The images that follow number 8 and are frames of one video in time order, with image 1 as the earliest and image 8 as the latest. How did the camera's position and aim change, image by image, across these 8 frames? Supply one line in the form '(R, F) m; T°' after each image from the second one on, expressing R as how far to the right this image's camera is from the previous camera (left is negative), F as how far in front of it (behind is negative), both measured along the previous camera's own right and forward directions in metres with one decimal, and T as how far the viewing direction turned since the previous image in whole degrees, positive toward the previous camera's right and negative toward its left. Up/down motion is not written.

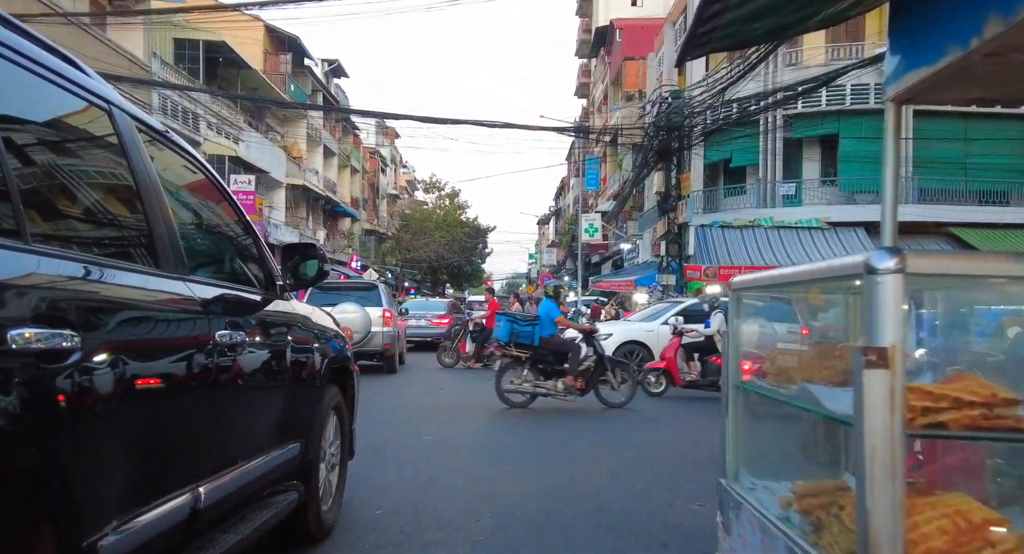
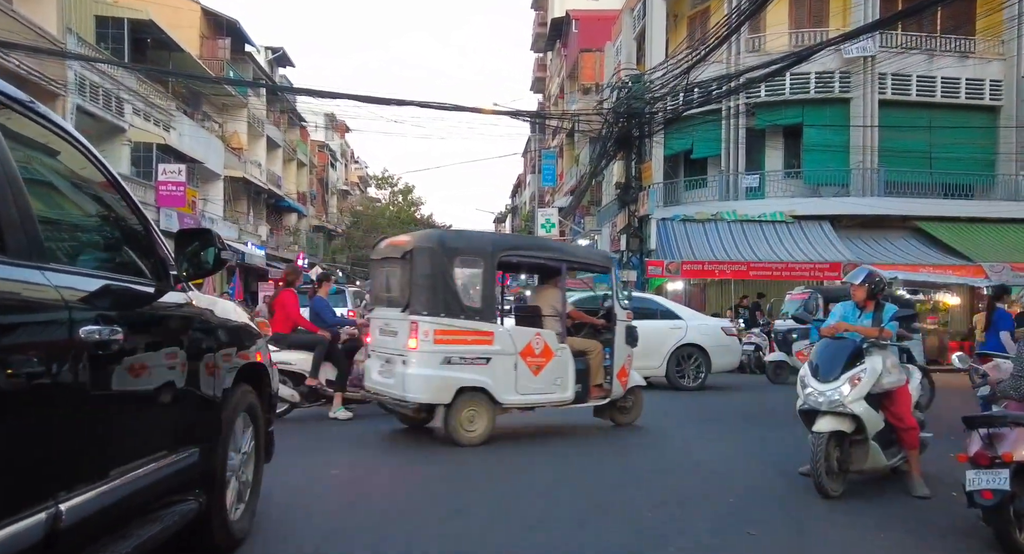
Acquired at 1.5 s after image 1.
(+0.2, +1.3) m; +3°
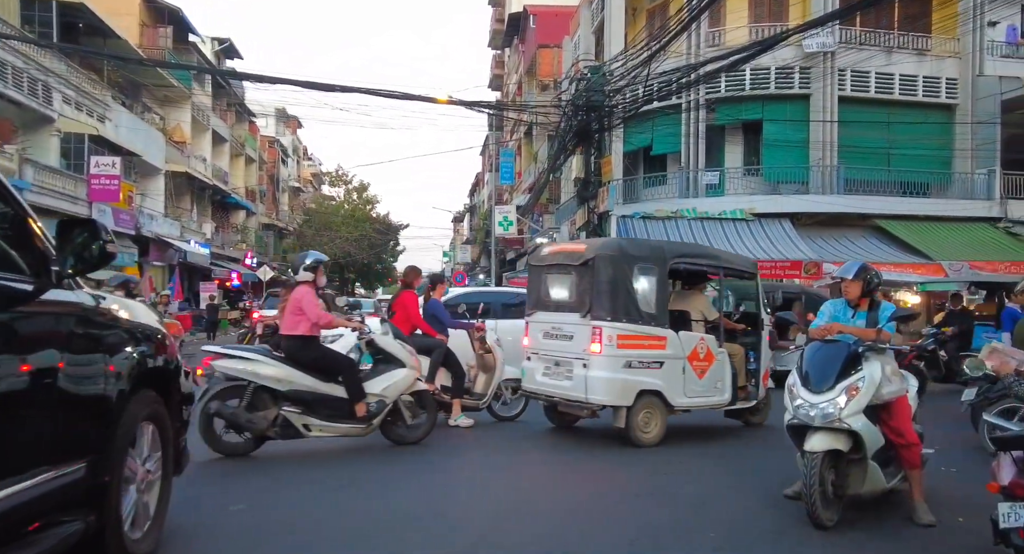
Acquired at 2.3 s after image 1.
(+0.1, +0.8) m; +3°
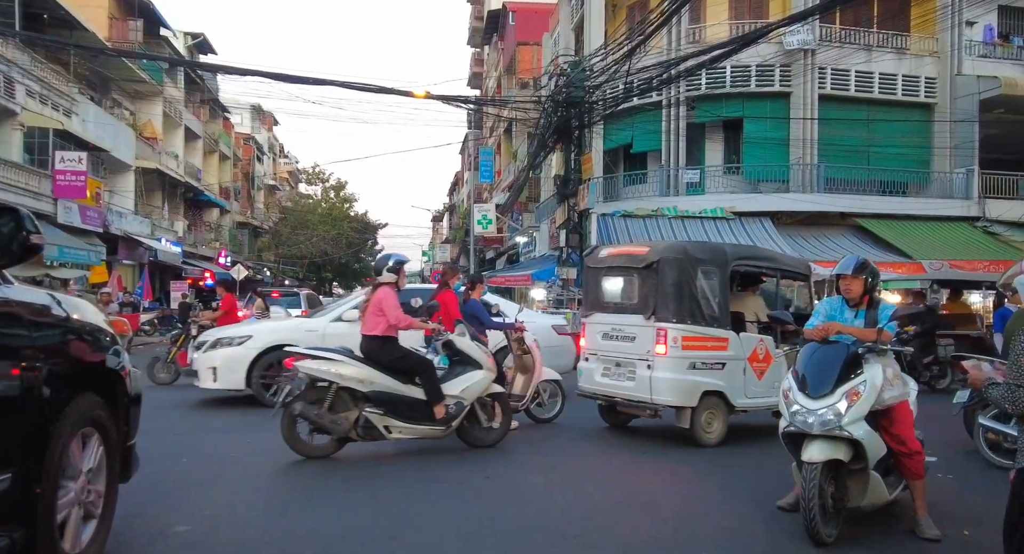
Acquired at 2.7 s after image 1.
(0.0, +0.3) m; +2°
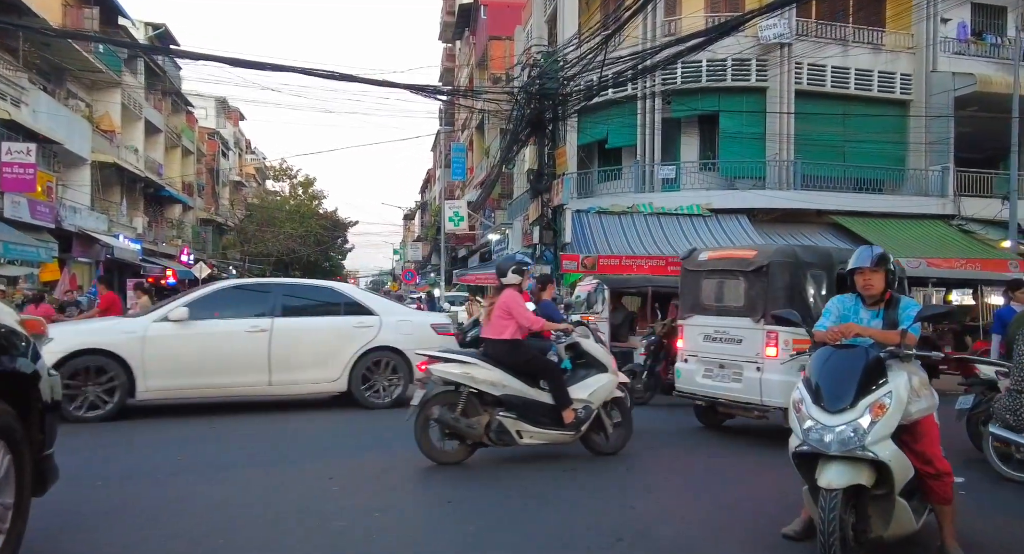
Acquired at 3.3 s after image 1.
(0.0, +0.6) m; +2°
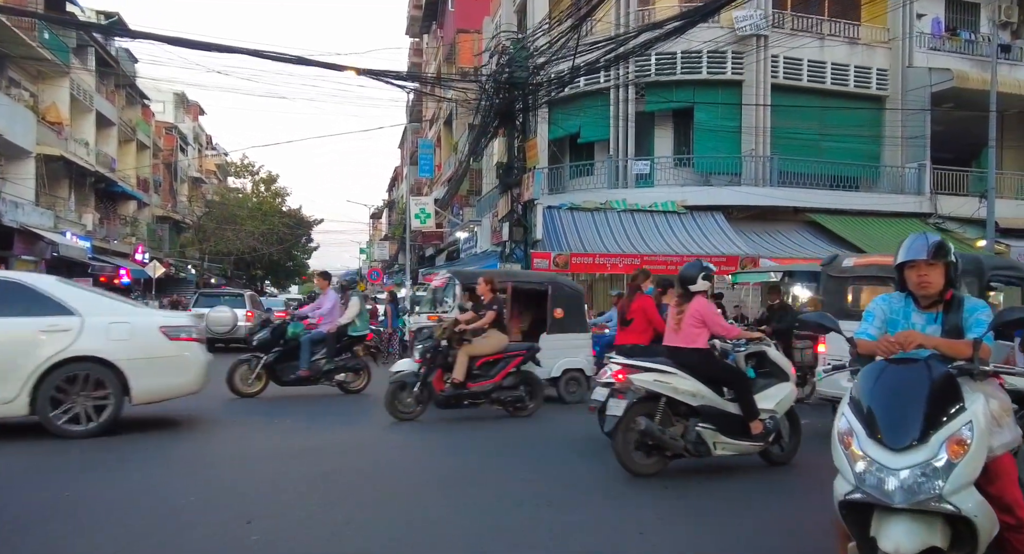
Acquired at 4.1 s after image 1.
(0.0, +0.9) m; +2°
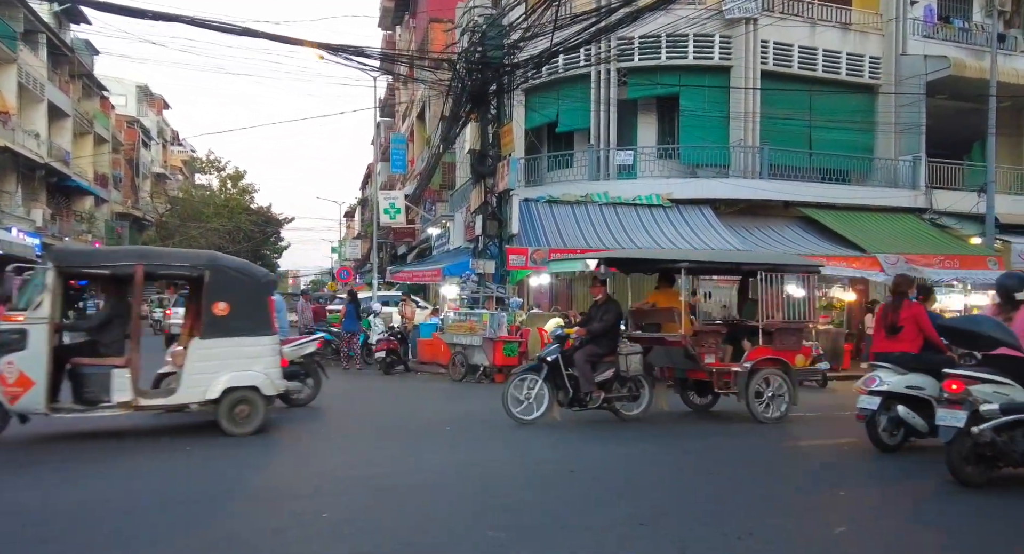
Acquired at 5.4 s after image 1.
(+0.1, +1.3) m; +2°
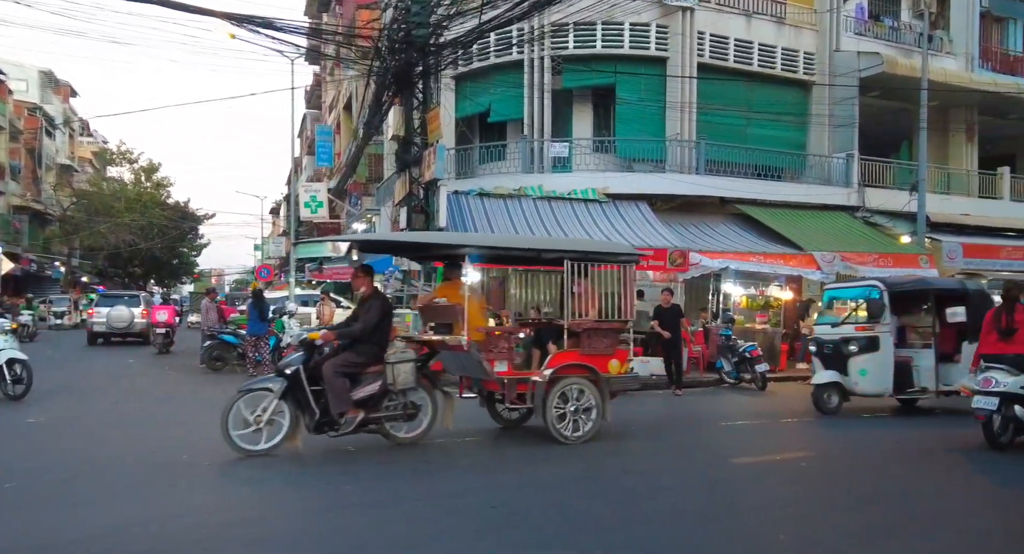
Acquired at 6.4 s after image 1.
(+0.1, +1.0) m; +5°
